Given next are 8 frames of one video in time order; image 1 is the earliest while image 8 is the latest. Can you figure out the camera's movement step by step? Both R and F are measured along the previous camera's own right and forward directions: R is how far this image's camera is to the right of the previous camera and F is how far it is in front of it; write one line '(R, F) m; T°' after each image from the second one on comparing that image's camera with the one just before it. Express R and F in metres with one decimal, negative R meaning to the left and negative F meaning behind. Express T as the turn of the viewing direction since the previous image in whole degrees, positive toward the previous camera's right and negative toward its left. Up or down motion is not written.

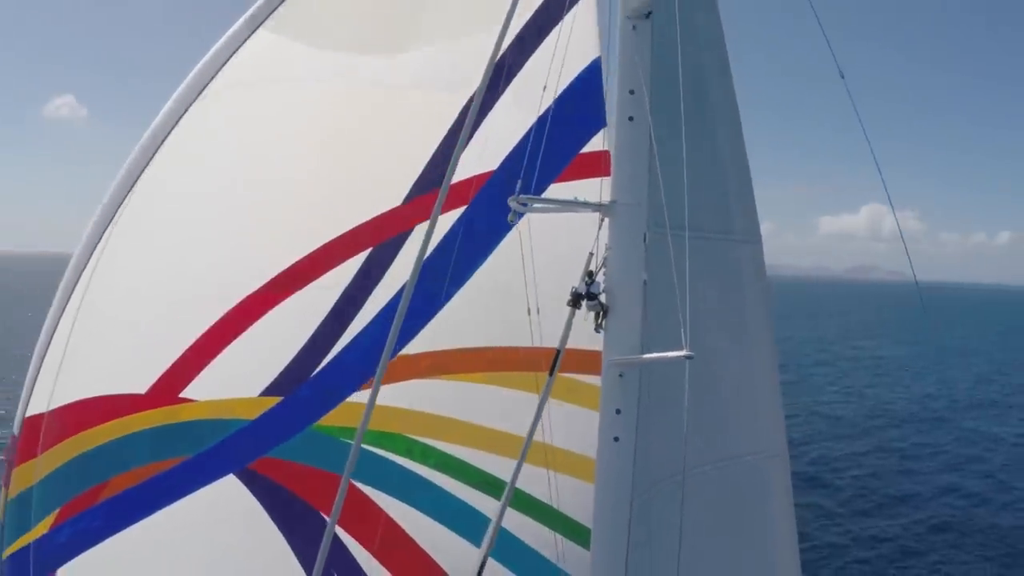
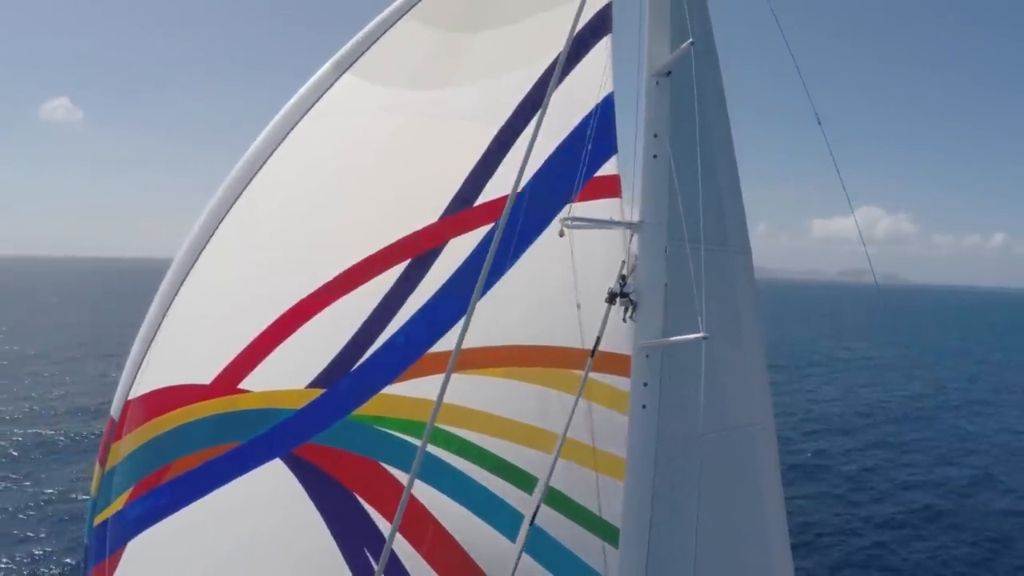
(-0.2, -0.5) m; 0°
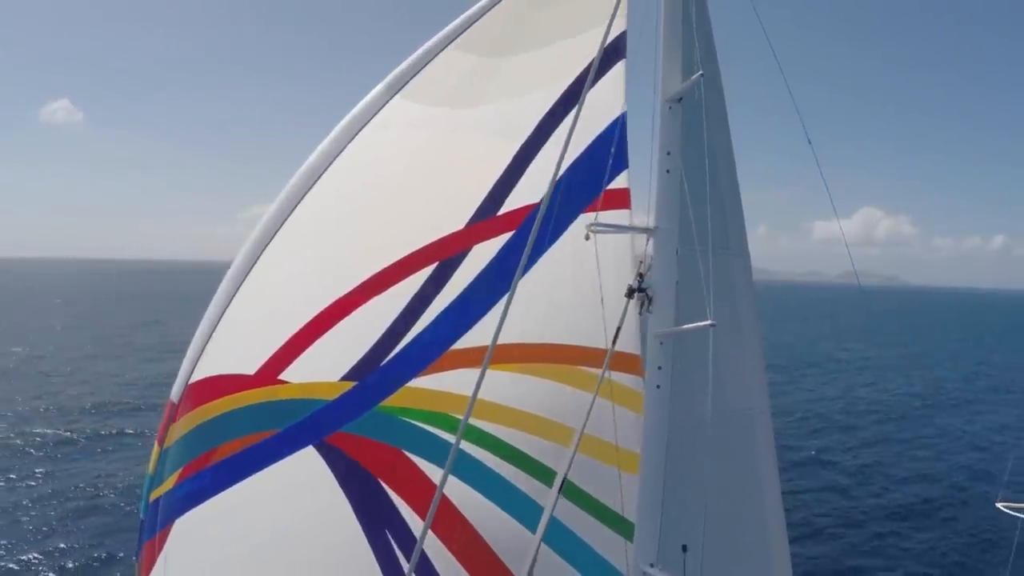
(-0.1, -0.4) m; 0°
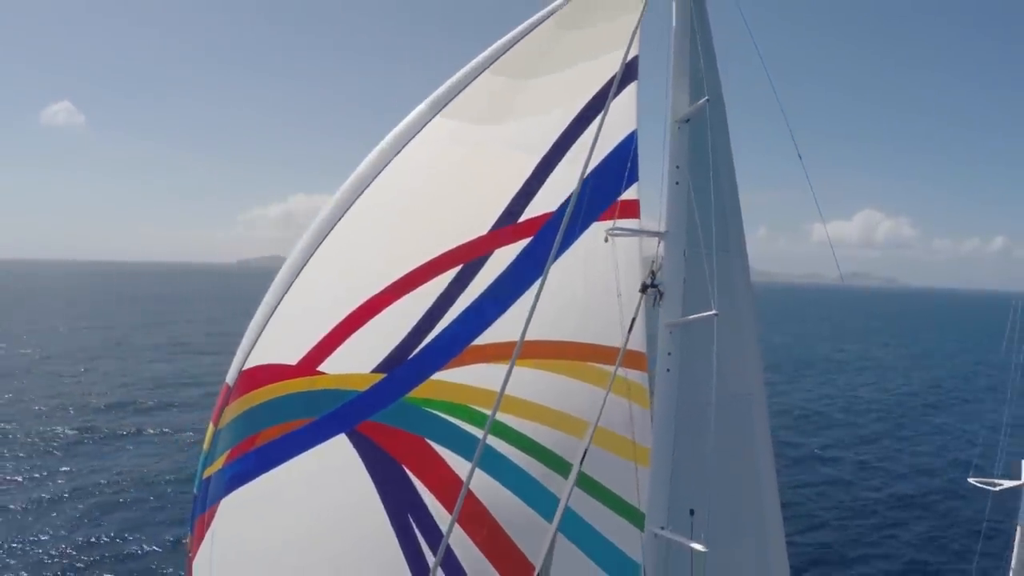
(-0.2, -0.5) m; 0°
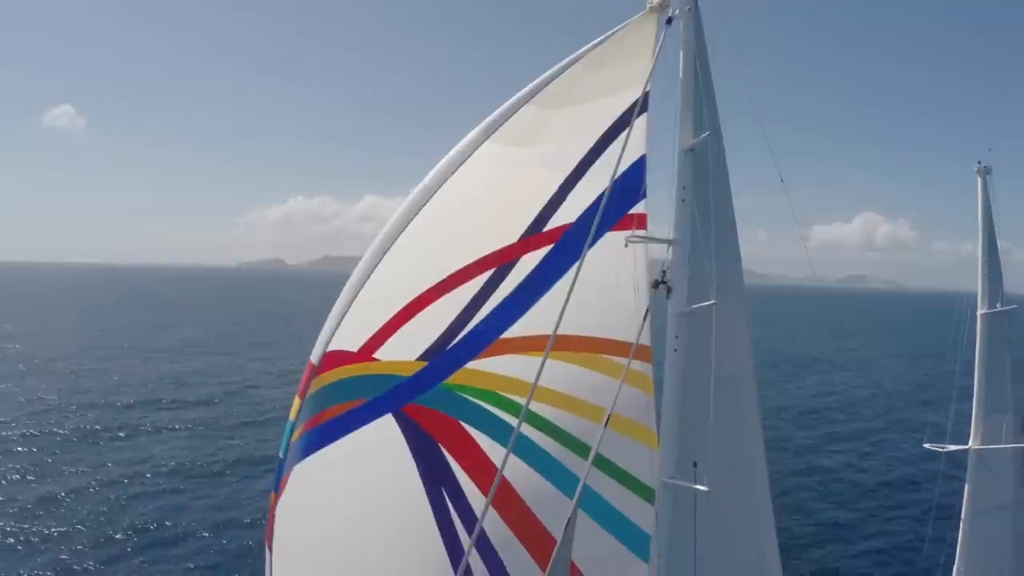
(-0.3, -0.9) m; 0°
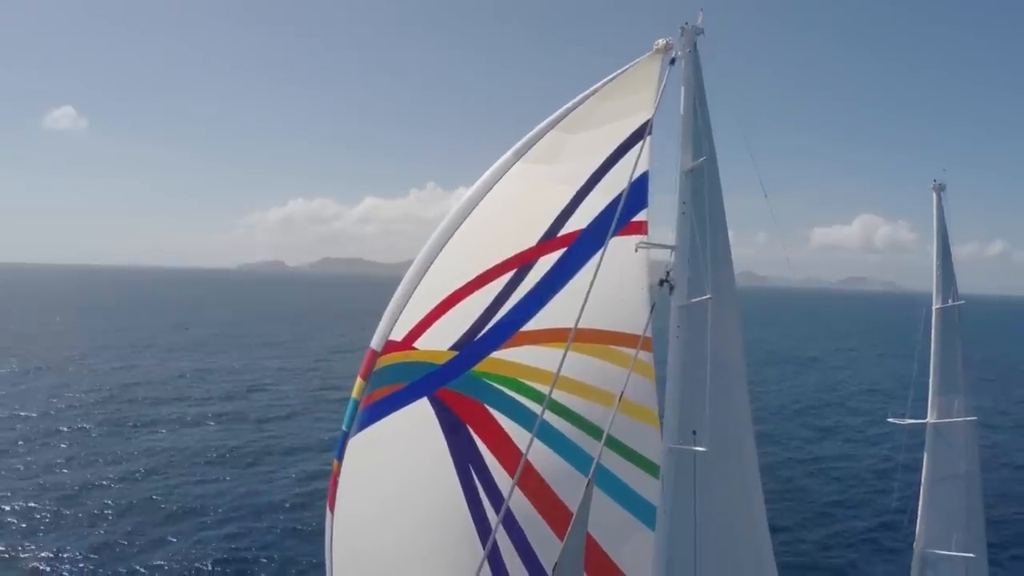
(-0.3, -1.0) m; 0°
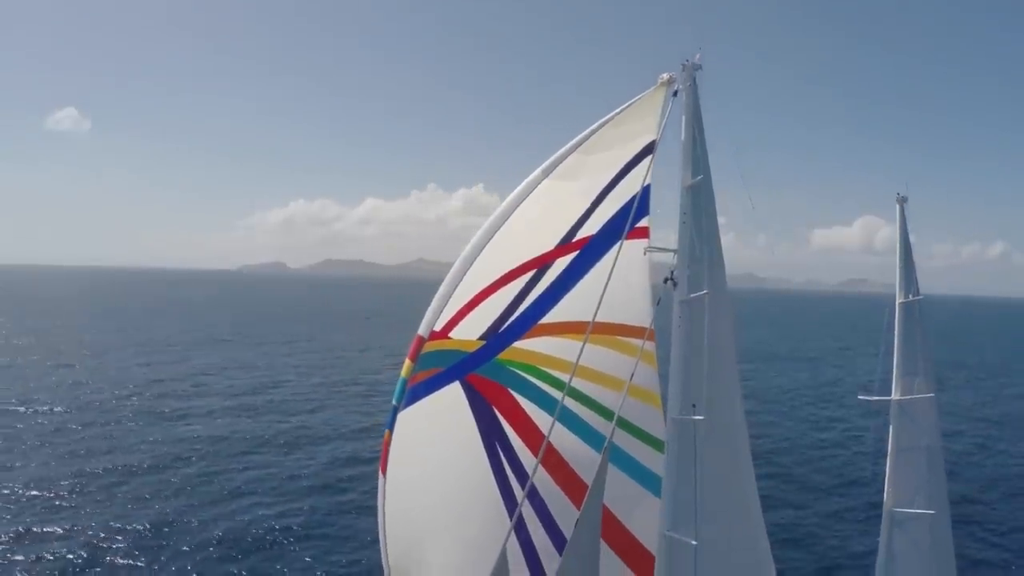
(-0.3, -1.1) m; 0°
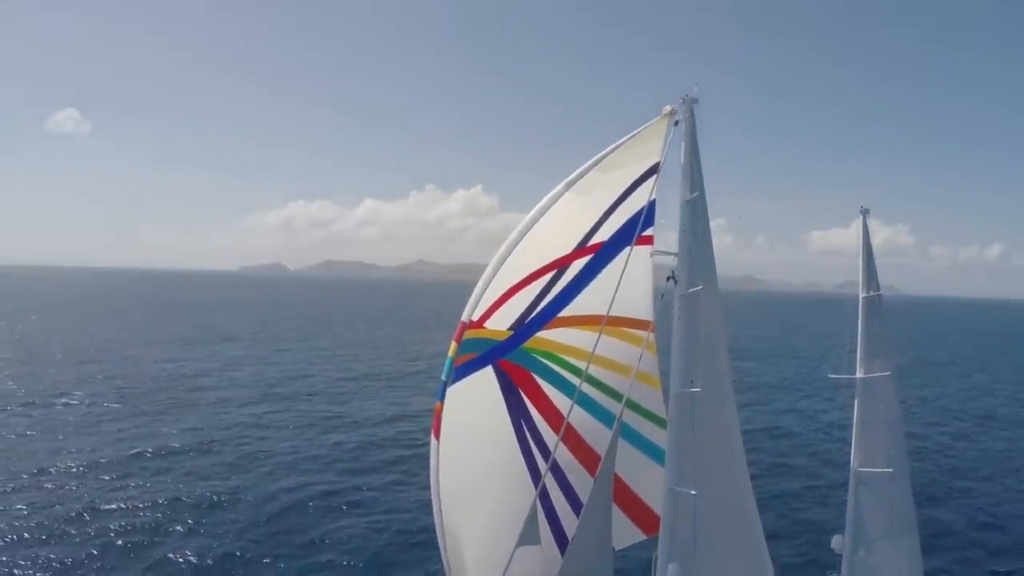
(-0.4, -1.5) m; 0°
